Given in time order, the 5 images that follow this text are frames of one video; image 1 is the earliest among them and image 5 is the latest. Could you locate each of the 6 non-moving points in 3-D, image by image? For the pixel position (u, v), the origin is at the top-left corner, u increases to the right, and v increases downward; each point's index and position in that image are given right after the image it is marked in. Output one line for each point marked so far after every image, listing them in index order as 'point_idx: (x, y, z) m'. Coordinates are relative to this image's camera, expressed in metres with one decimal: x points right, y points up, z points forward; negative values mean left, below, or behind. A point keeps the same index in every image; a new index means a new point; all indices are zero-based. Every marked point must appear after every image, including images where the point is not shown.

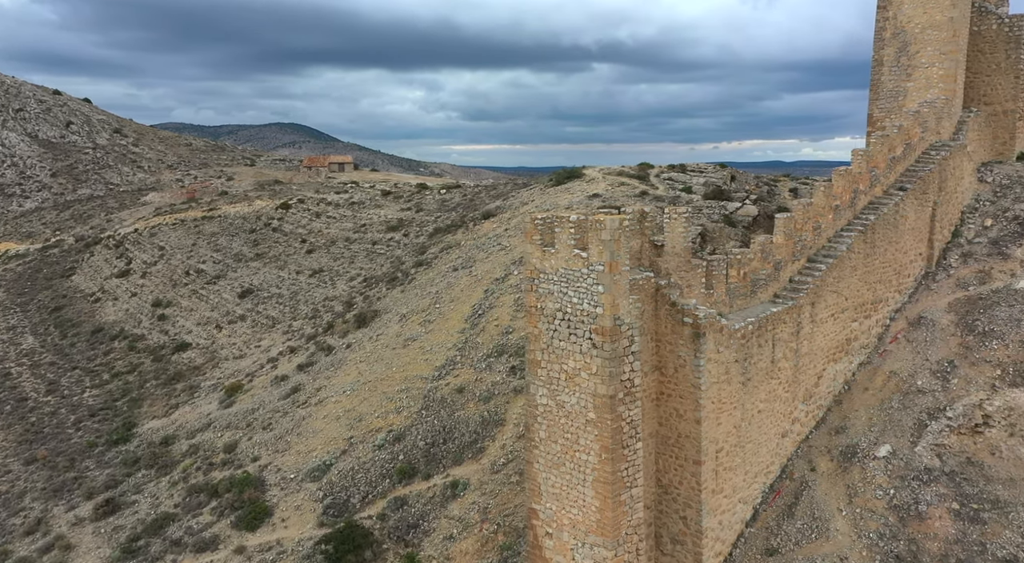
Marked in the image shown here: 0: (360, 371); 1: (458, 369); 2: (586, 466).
0: (-4.4, -2.6, +19.5) m
1: (-1.4, -2.2, +17.2) m
2: (+0.8, -1.9, +7.0) m
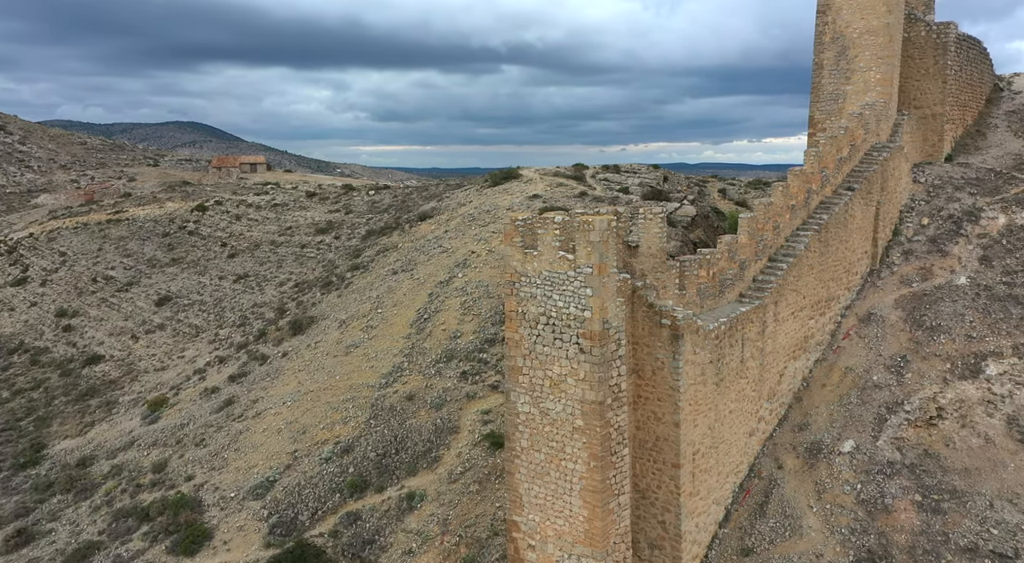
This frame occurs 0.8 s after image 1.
0: (-5.8, -2.7, +18.6) m
1: (-2.6, -2.3, +16.6) m
2: (+0.6, -2.0, +6.7) m
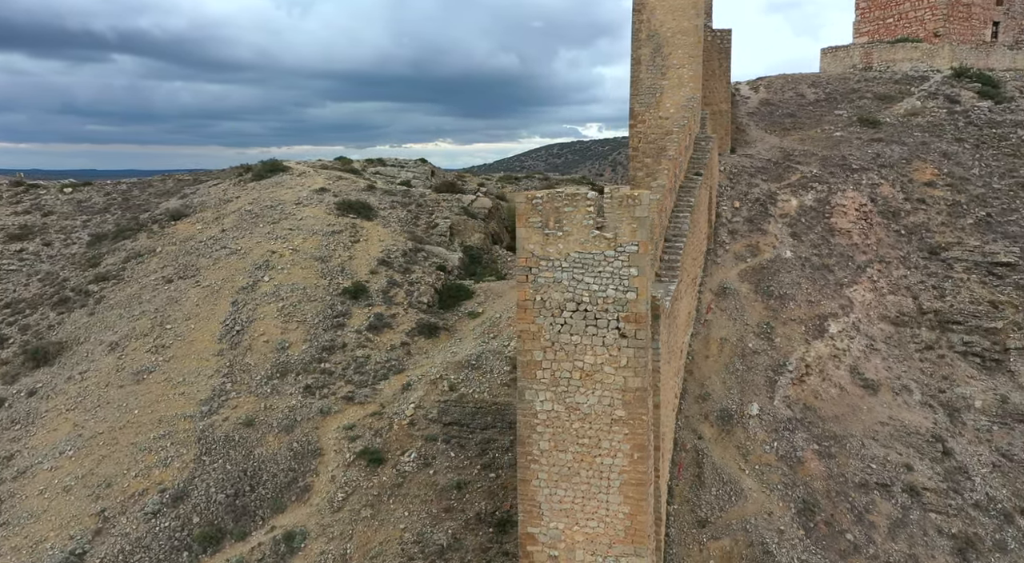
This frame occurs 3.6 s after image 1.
0: (-9.5, -3.0, +14.7) m
1: (-5.8, -2.4, +14.1) m
2: (+0.9, -1.8, +6.2) m
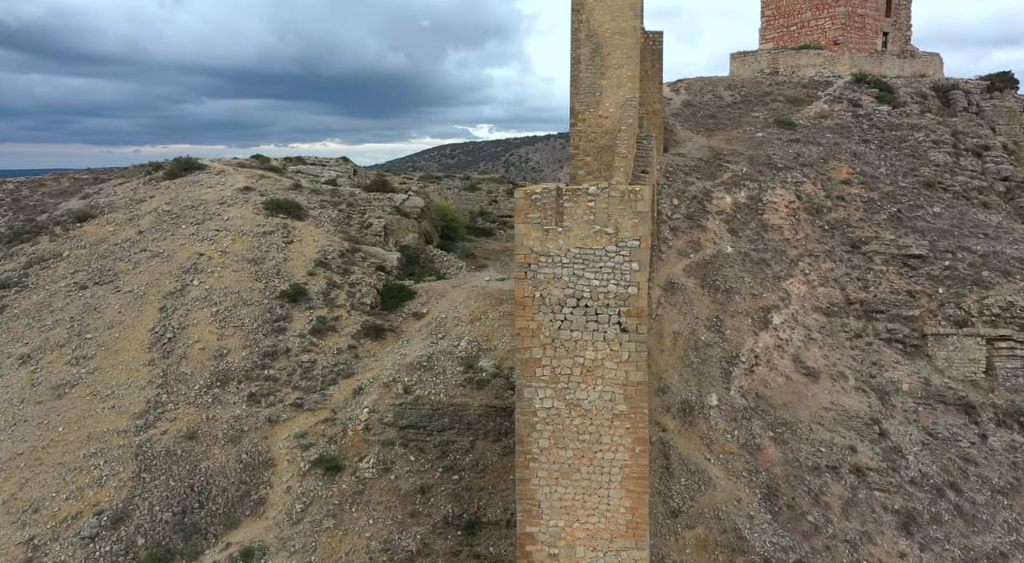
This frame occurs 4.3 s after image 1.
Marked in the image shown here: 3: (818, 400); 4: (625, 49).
0: (-10.4, -3.2, +13.4) m
1: (-6.7, -2.5, +13.3) m
2: (+0.9, -1.8, +6.3) m
3: (+5.4, -2.1, +11.9) m
4: (+2.8, +5.6, +16.2) m
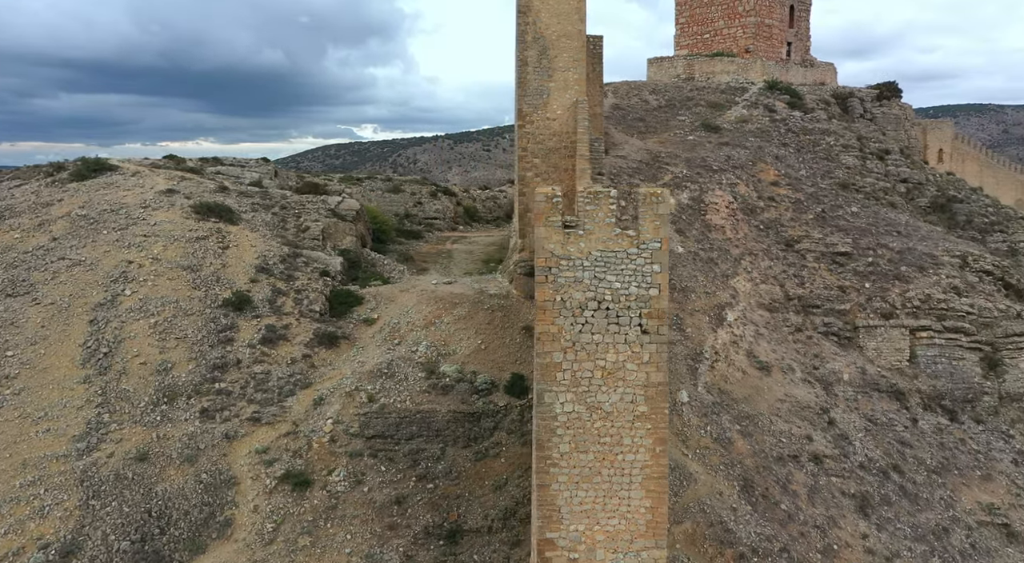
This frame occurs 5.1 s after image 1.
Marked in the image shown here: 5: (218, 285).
0: (-11.0, -3.5, +12.1) m
1: (-7.3, -2.8, +12.4) m
2: (+1.1, -1.9, +6.4) m
3: (+4.9, -2.1, +12.5) m
4: (+1.6, +5.5, +16.5) m
5: (-7.5, -0.1, +17.2) m
